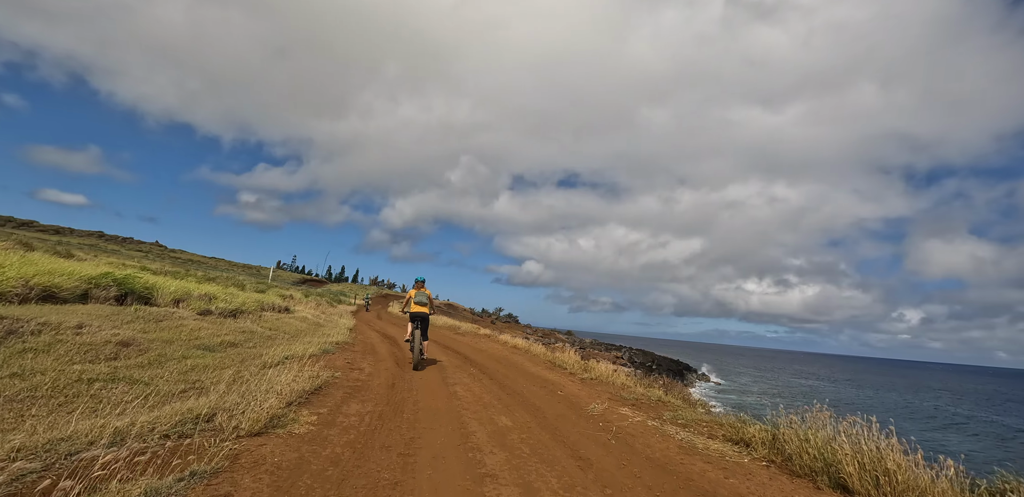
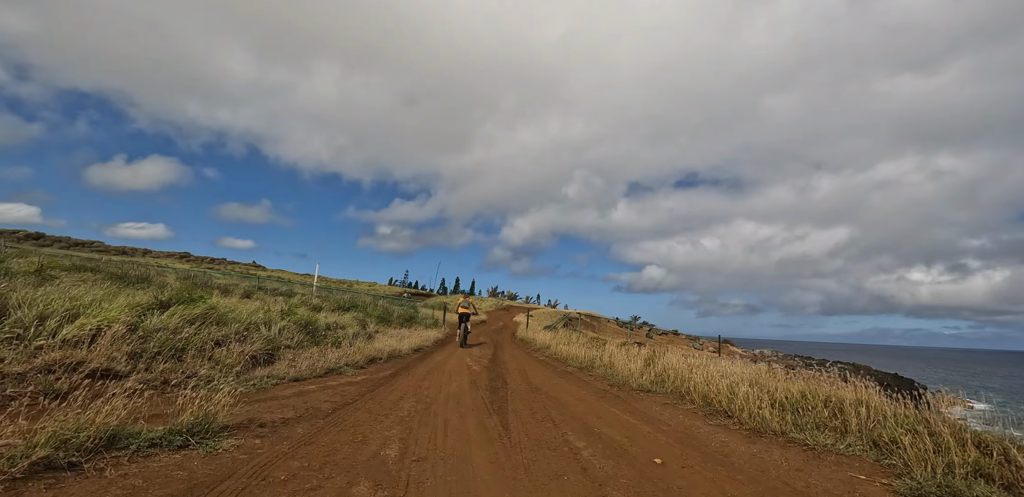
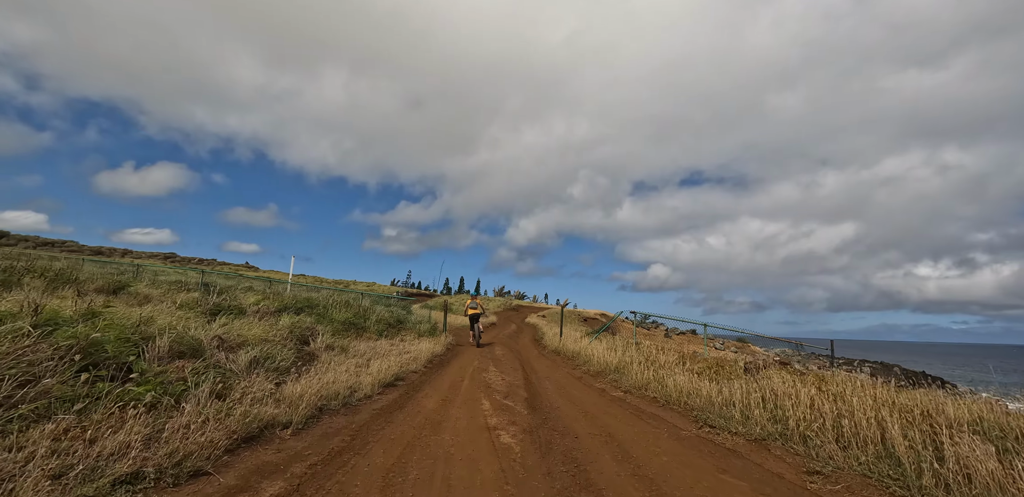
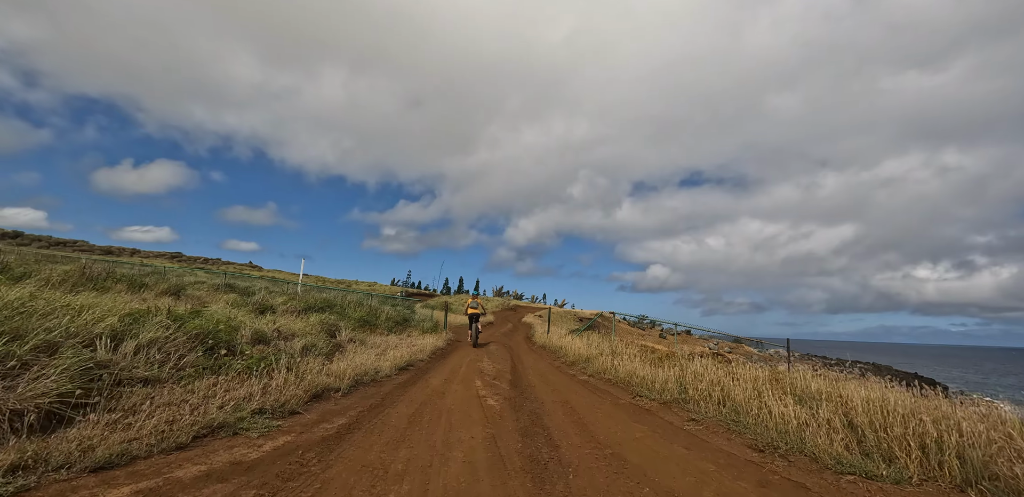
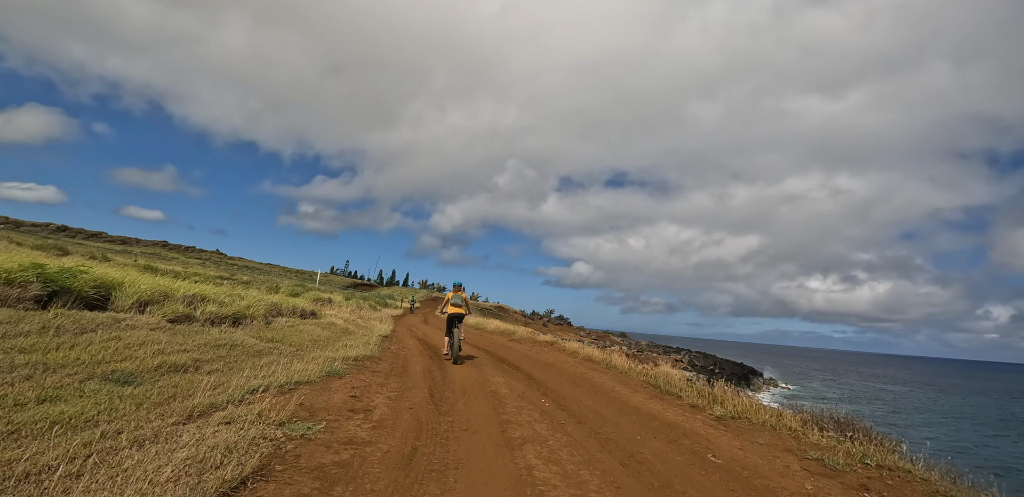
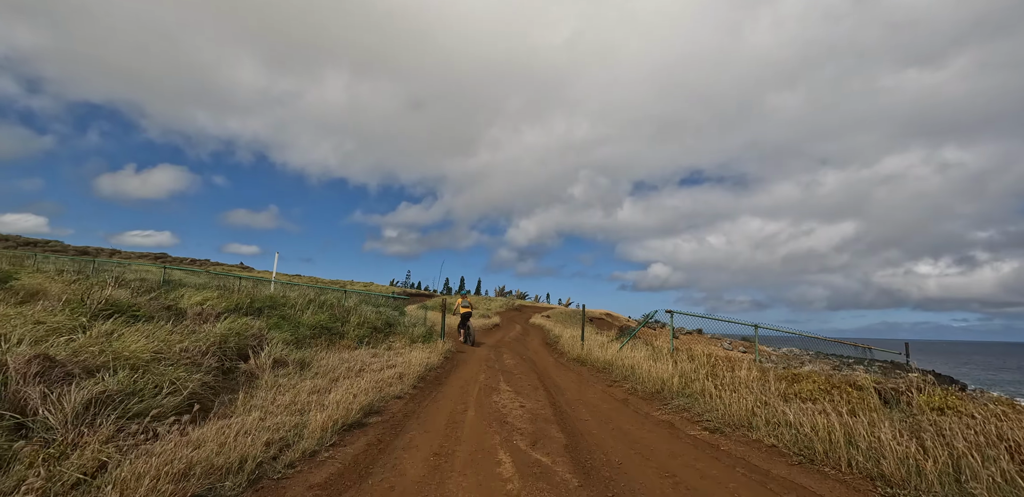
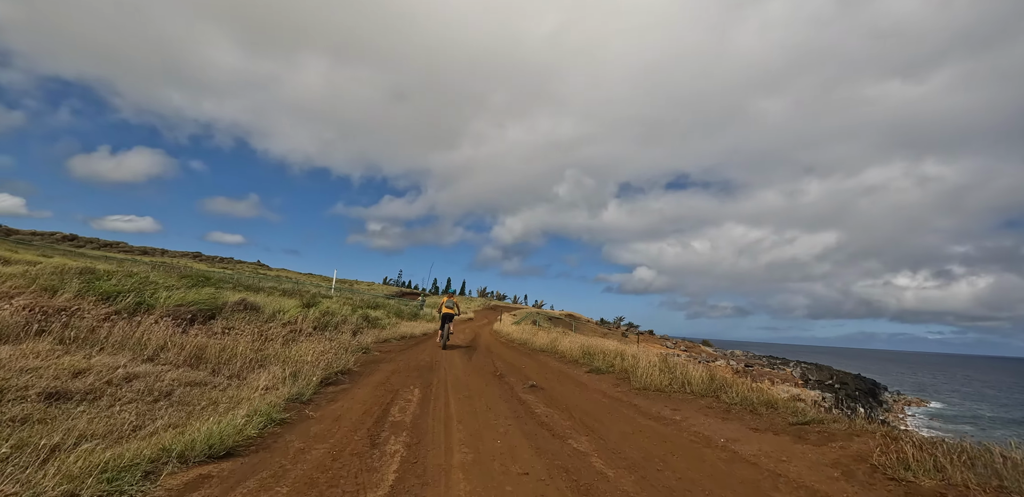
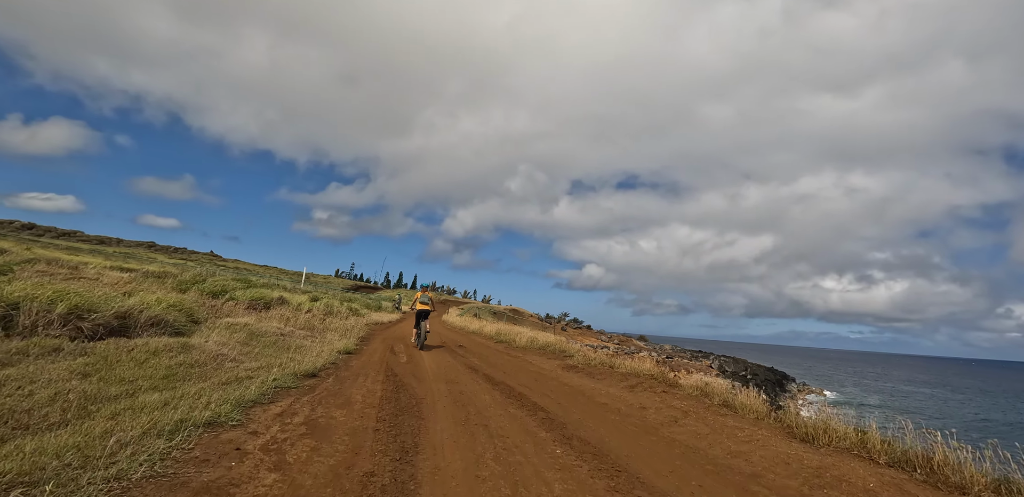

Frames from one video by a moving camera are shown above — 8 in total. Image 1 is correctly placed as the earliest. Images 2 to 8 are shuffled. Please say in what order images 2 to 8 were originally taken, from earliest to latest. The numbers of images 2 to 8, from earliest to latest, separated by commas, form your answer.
5, 8, 7, 2, 4, 3, 6
